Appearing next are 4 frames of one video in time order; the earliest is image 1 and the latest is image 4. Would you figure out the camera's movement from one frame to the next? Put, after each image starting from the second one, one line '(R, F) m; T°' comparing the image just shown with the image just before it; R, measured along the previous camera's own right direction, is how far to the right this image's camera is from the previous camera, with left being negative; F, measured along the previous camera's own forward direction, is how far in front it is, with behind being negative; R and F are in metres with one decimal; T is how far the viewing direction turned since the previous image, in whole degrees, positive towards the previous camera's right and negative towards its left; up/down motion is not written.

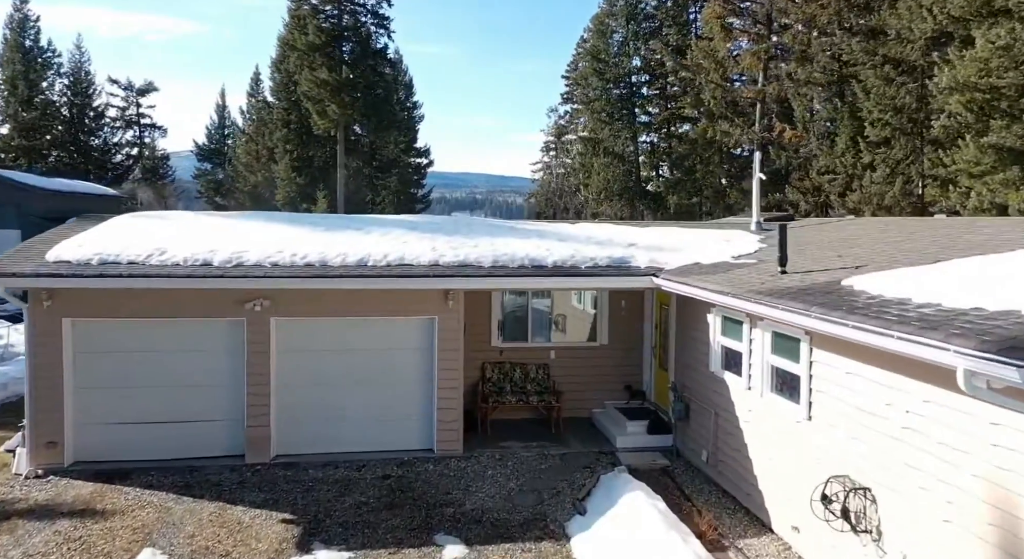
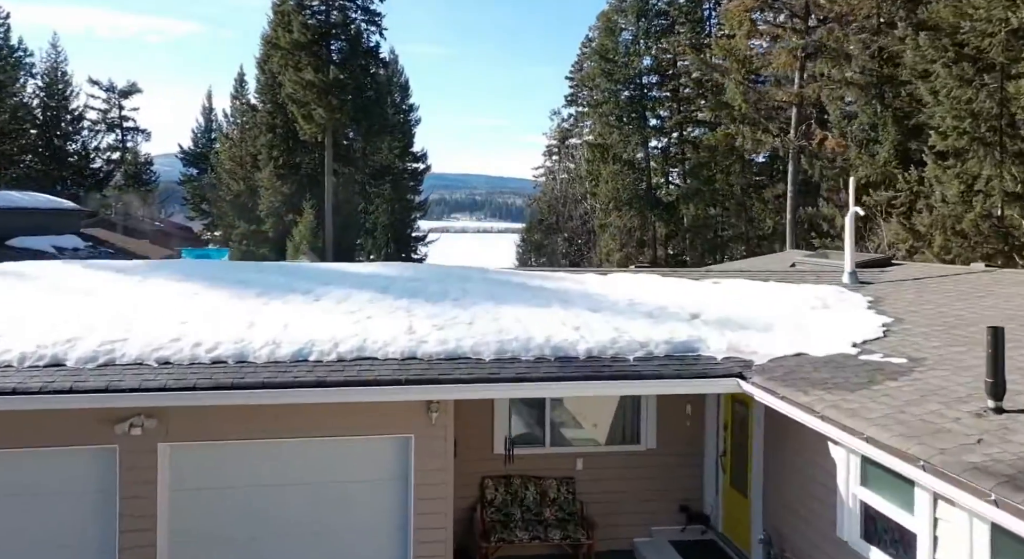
(-0.1, +2.0) m; 0°
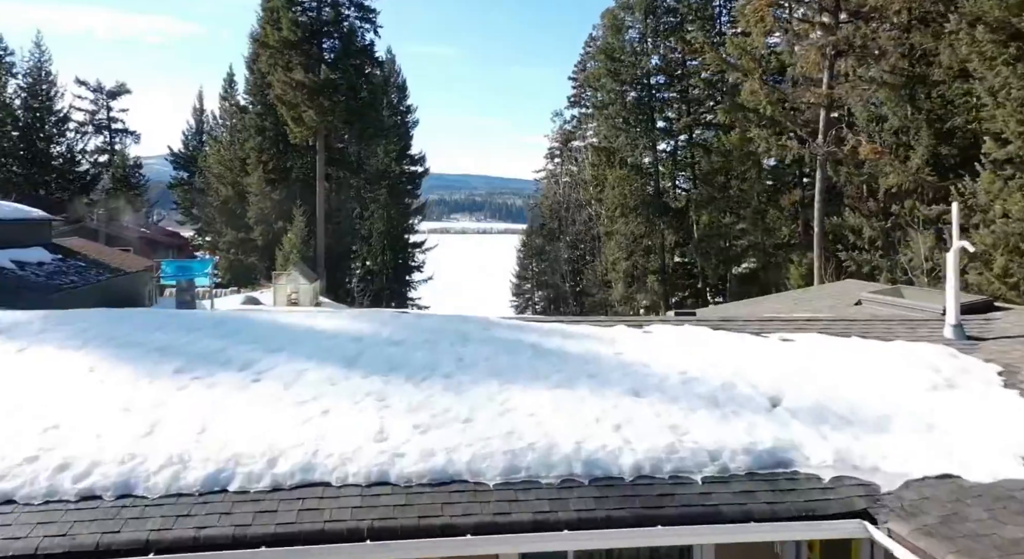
(-0.1, +1.3) m; 0°
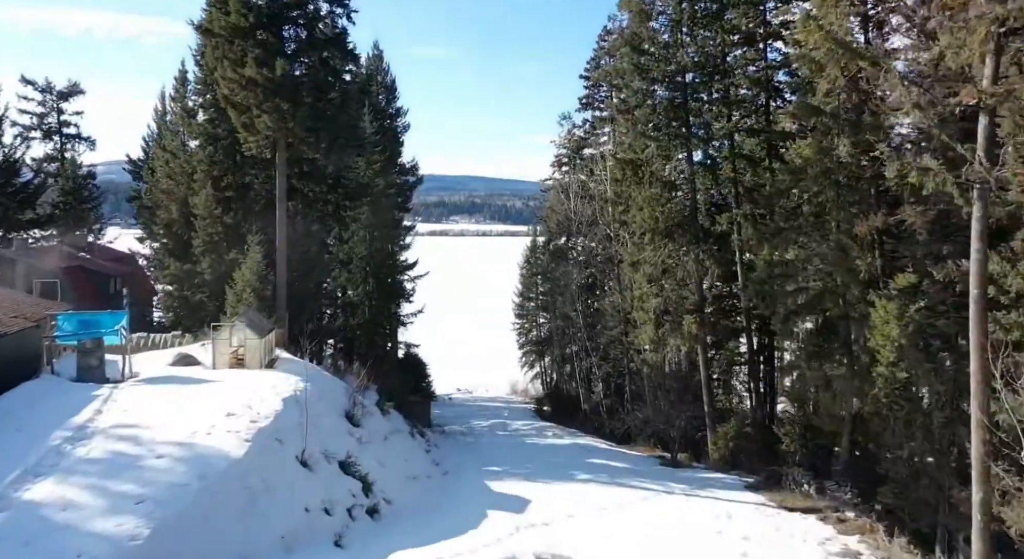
(-0.2, +4.6) m; 0°
